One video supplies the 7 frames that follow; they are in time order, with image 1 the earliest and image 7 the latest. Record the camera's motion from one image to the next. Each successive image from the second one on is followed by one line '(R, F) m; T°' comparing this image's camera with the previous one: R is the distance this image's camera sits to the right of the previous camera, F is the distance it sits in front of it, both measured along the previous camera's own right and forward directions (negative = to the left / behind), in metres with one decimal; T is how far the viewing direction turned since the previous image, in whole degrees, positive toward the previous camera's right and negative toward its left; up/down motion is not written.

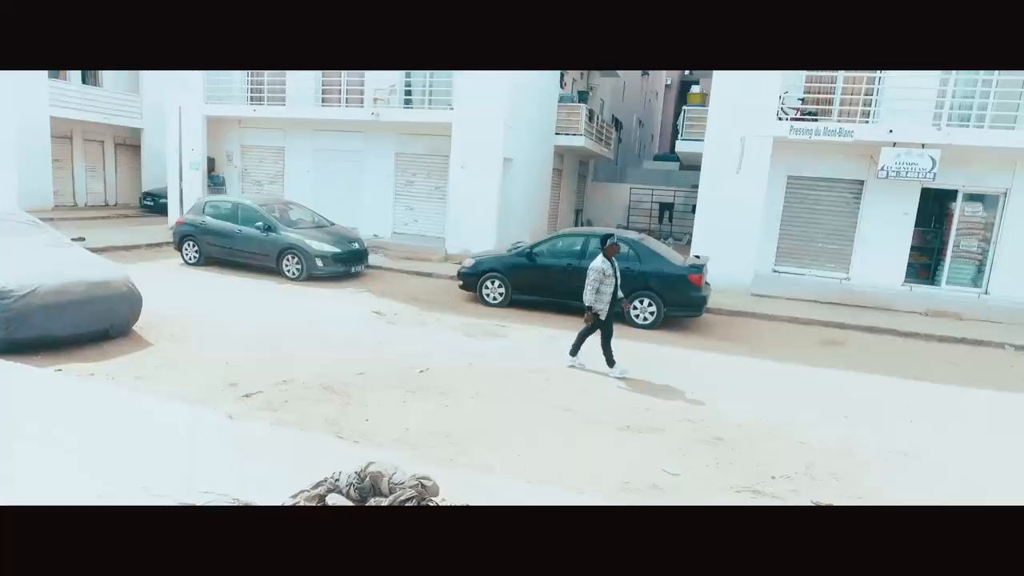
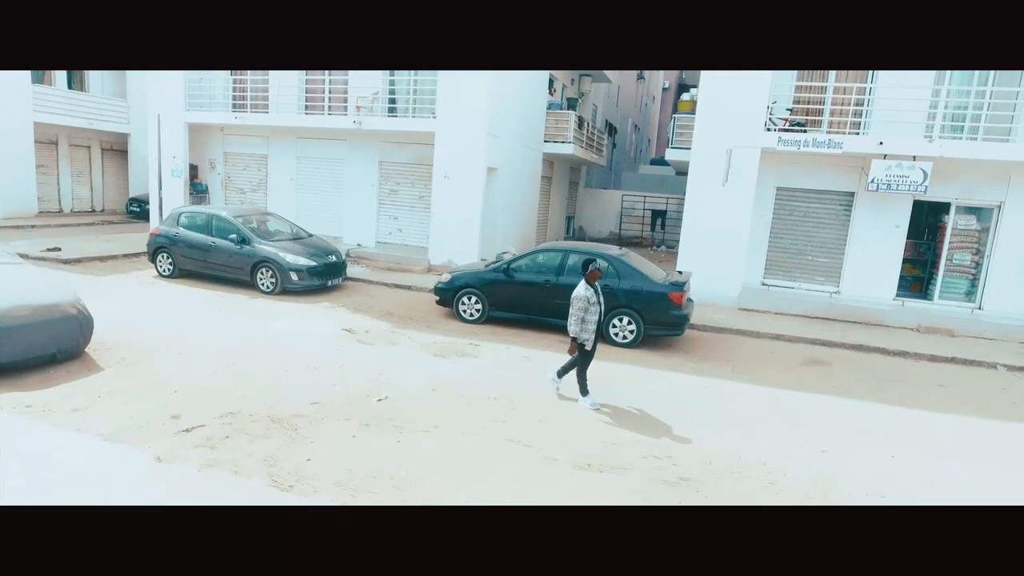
(+0.5, +0.3) m; 0°
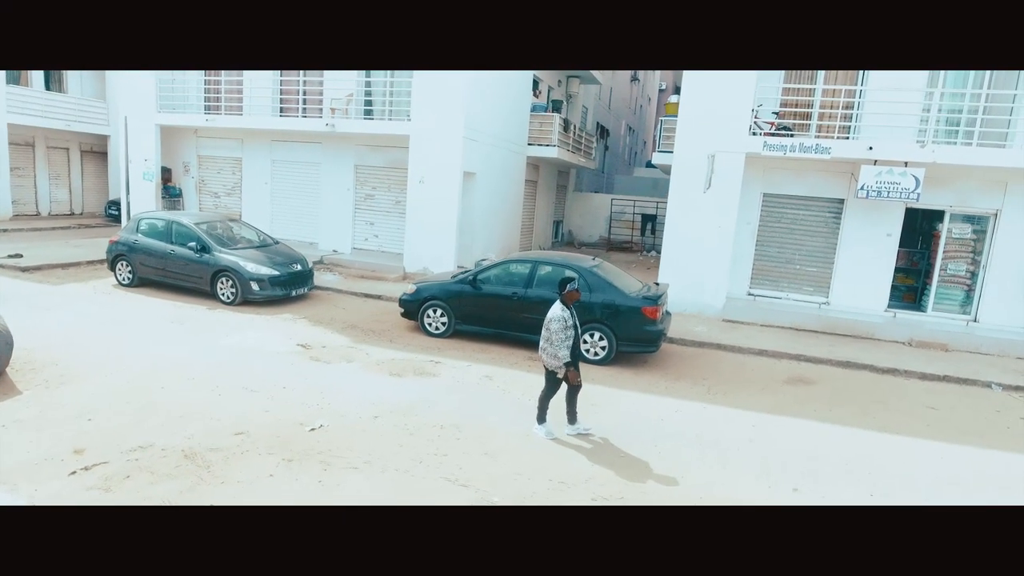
(+0.7, +0.5) m; 0°
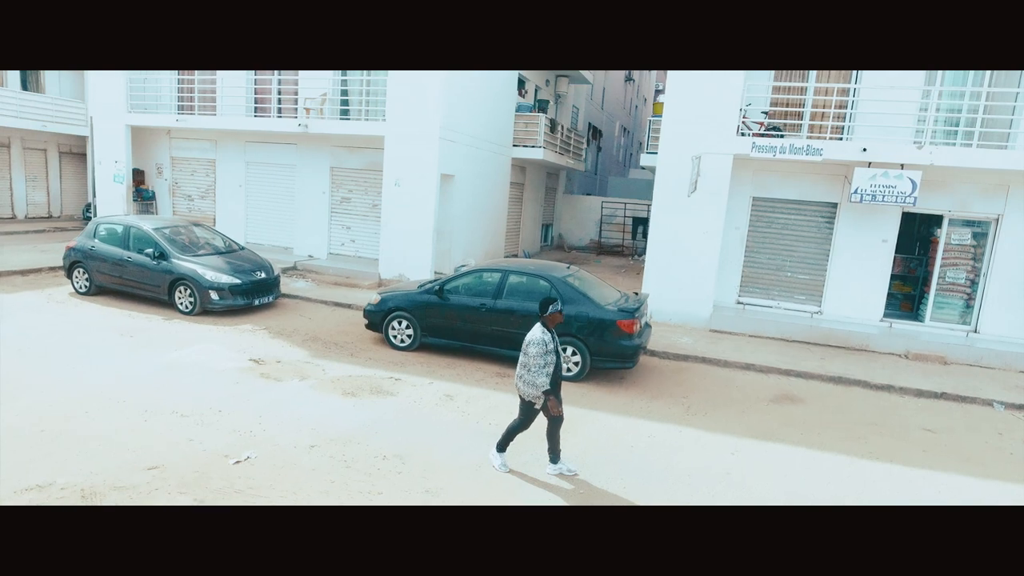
(+0.6, +0.5) m; 0°
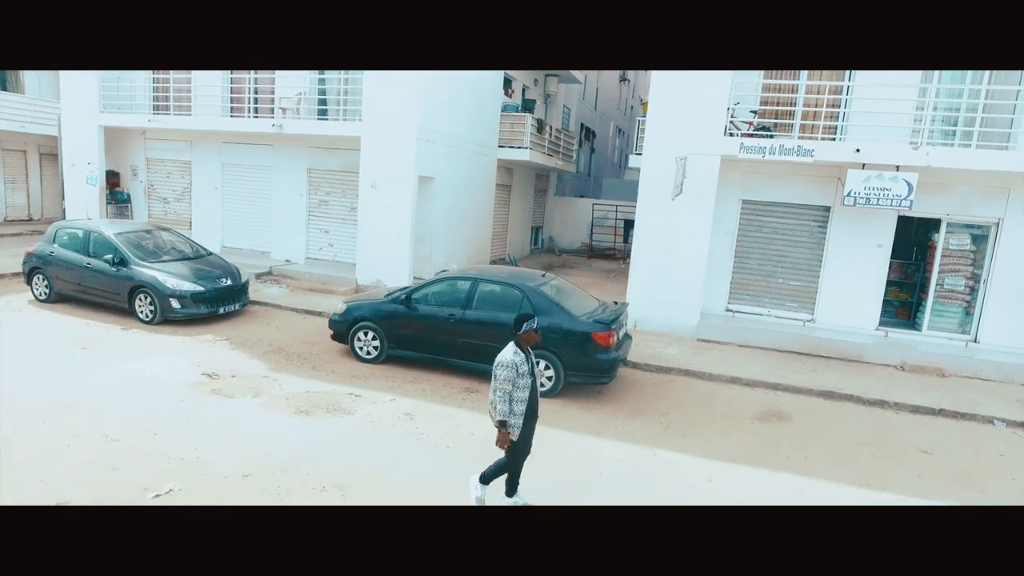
(+0.5, +0.5) m; 0°
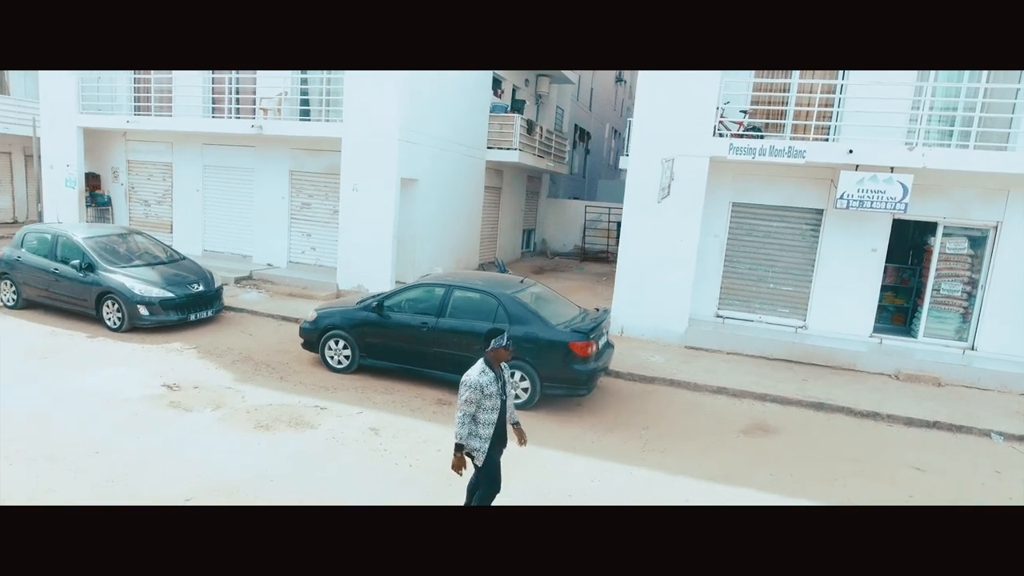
(+0.4, +0.3) m; 0°
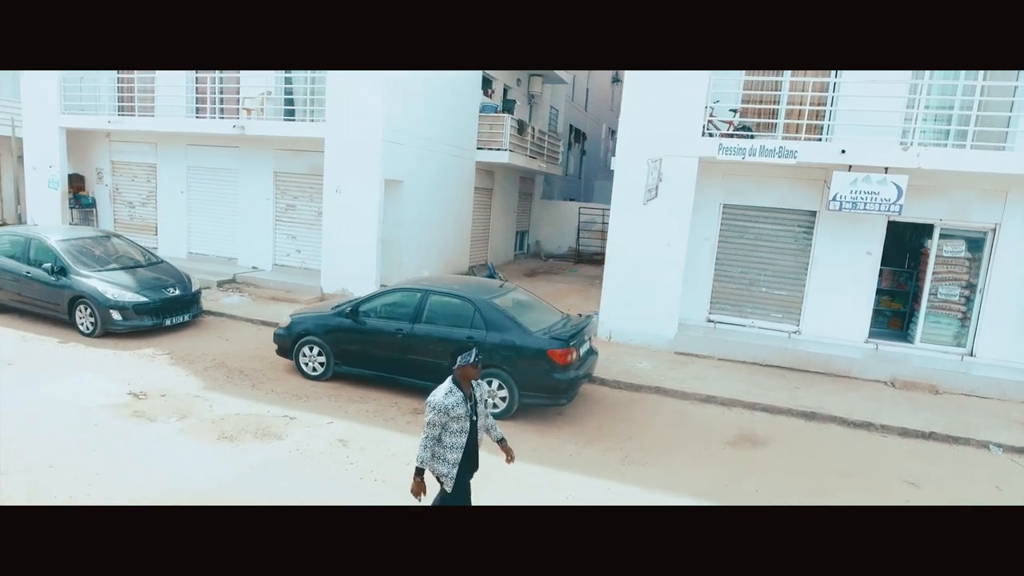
(+0.4, +0.3) m; 0°
